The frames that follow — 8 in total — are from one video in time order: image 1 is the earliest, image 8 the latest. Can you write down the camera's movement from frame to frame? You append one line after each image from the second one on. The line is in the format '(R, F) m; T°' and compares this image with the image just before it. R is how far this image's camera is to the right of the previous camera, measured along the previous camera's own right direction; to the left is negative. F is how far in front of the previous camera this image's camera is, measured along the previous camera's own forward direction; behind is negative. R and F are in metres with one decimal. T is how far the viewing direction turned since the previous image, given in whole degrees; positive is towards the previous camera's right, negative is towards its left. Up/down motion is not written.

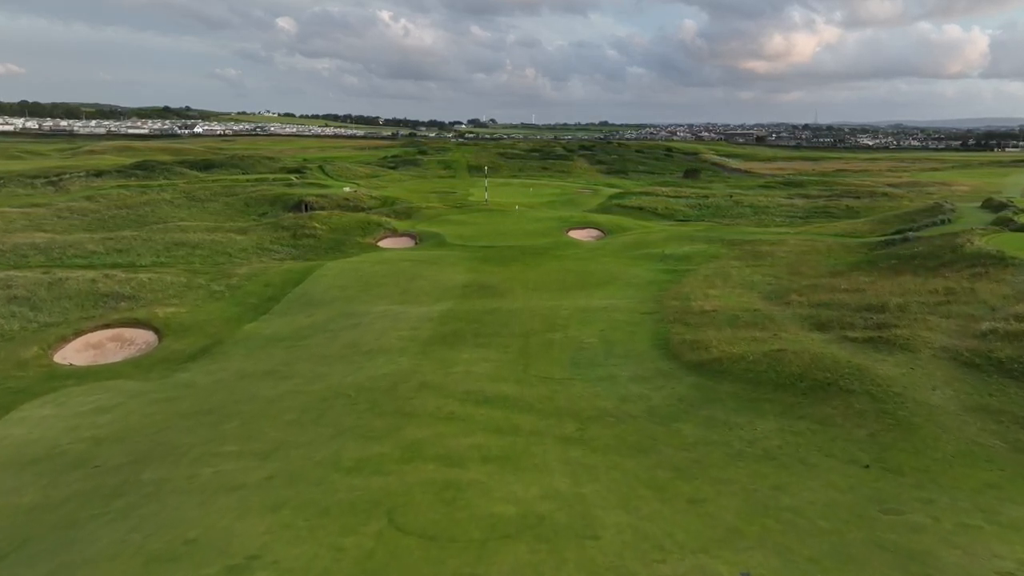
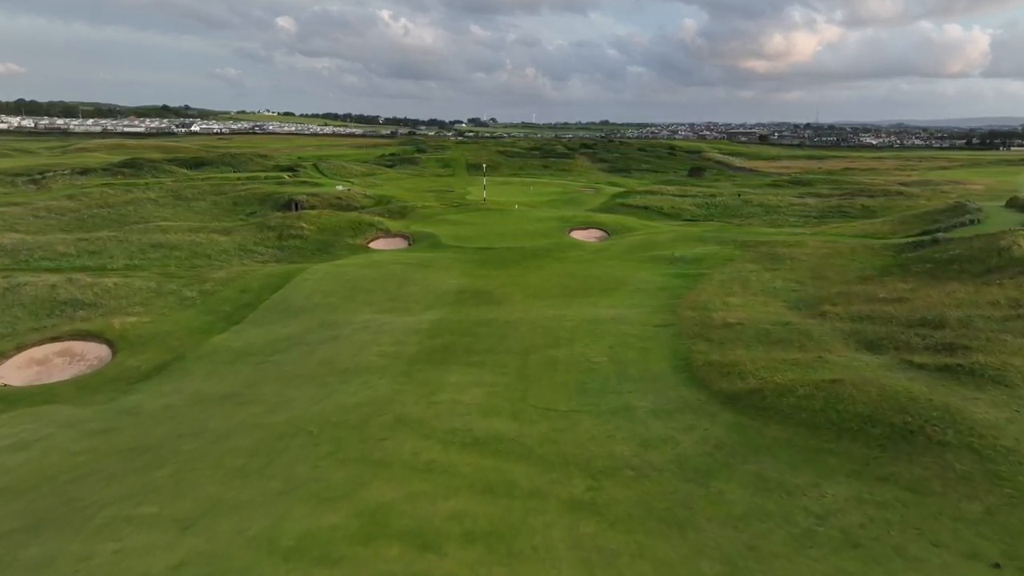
(+0.1, +2.5) m; 0°
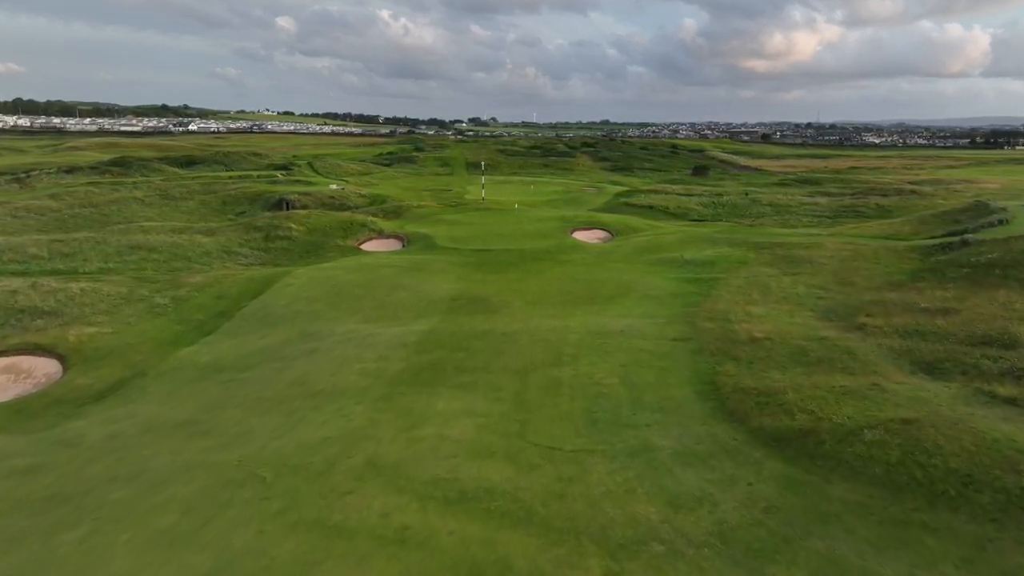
(0.0, +2.2) m; 0°
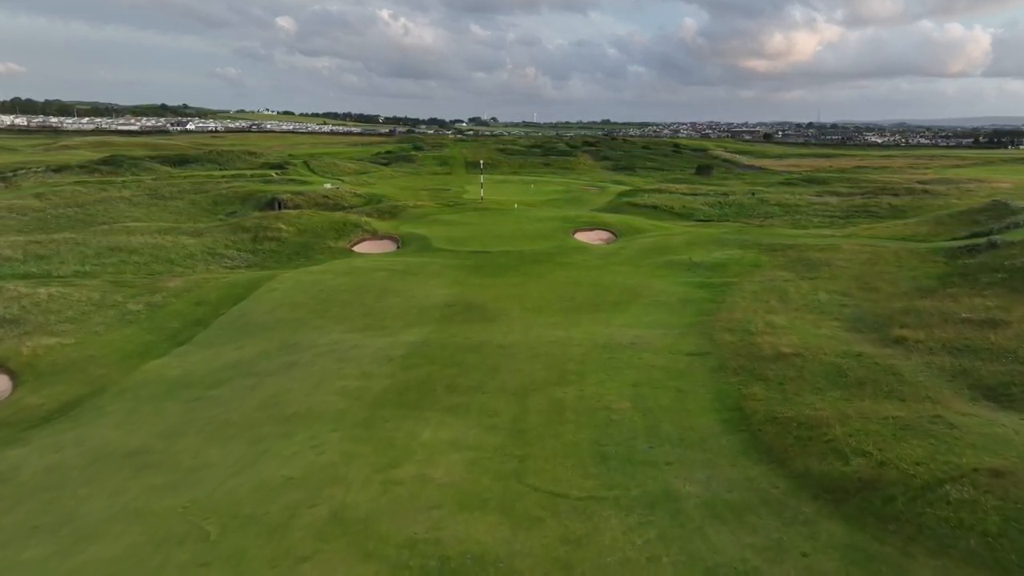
(0.0, +1.7) m; 0°
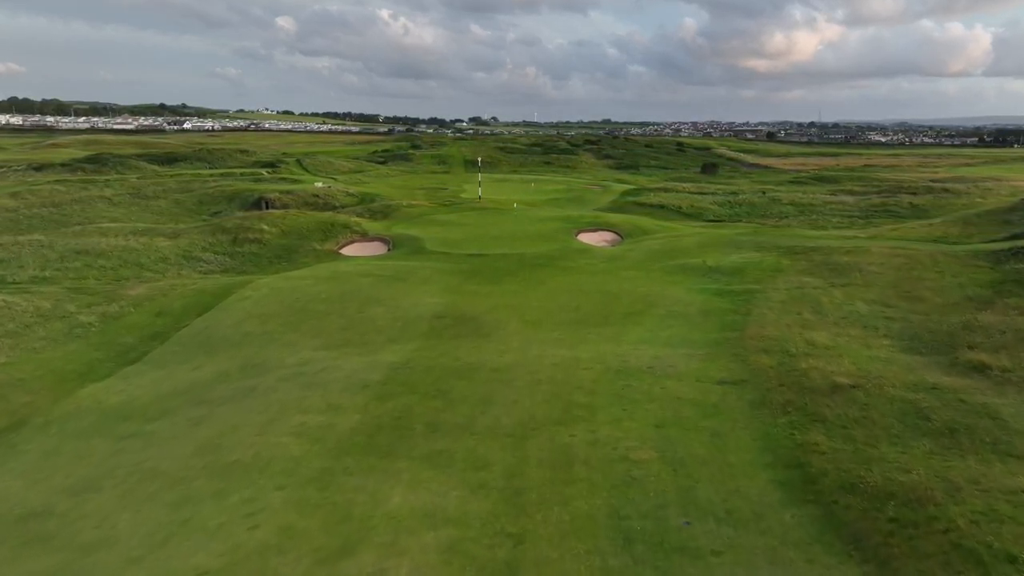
(+0.1, +2.6) m; 0°
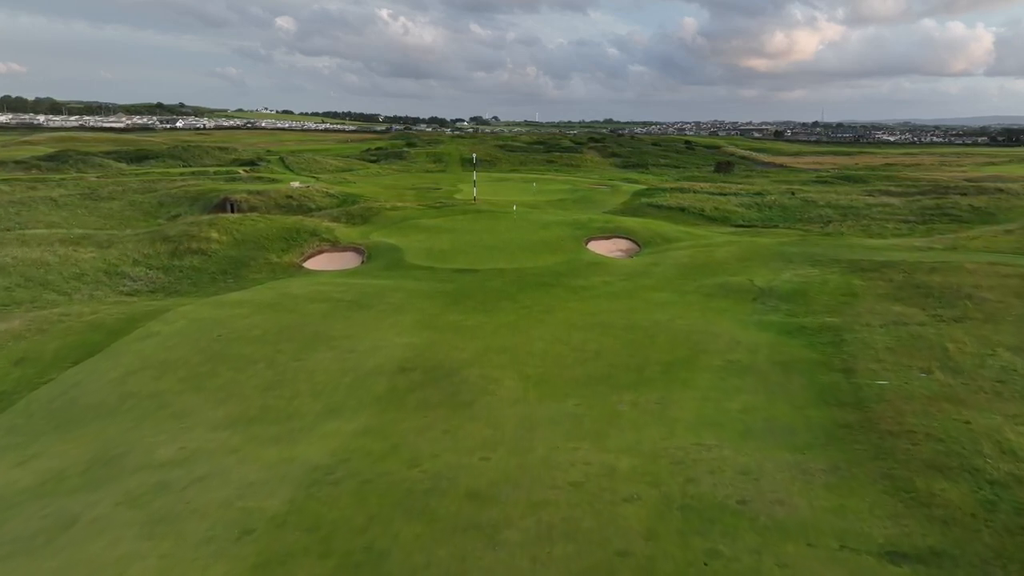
(+0.1, +6.1) m; 0°
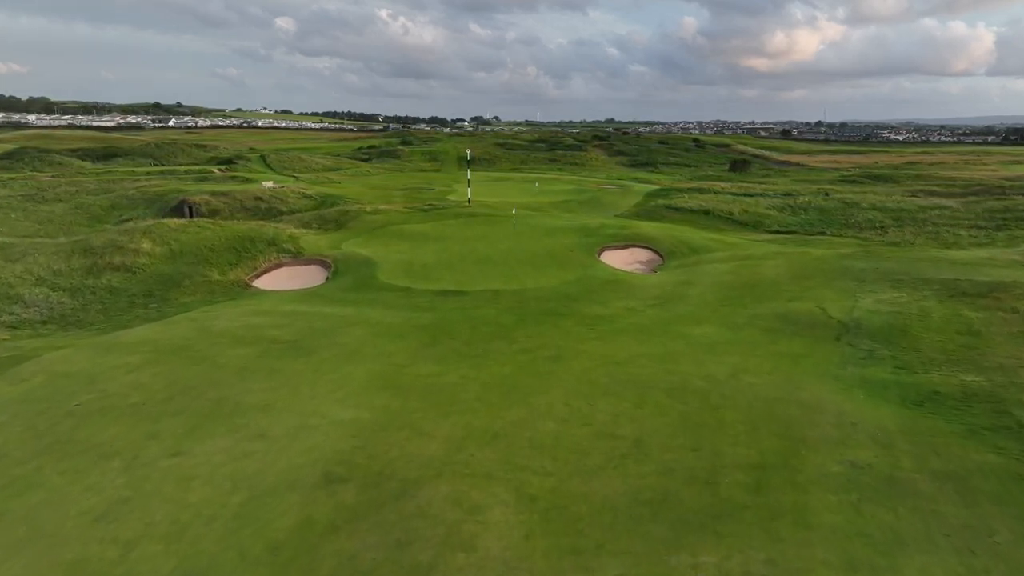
(+0.1, +5.7) m; 0°
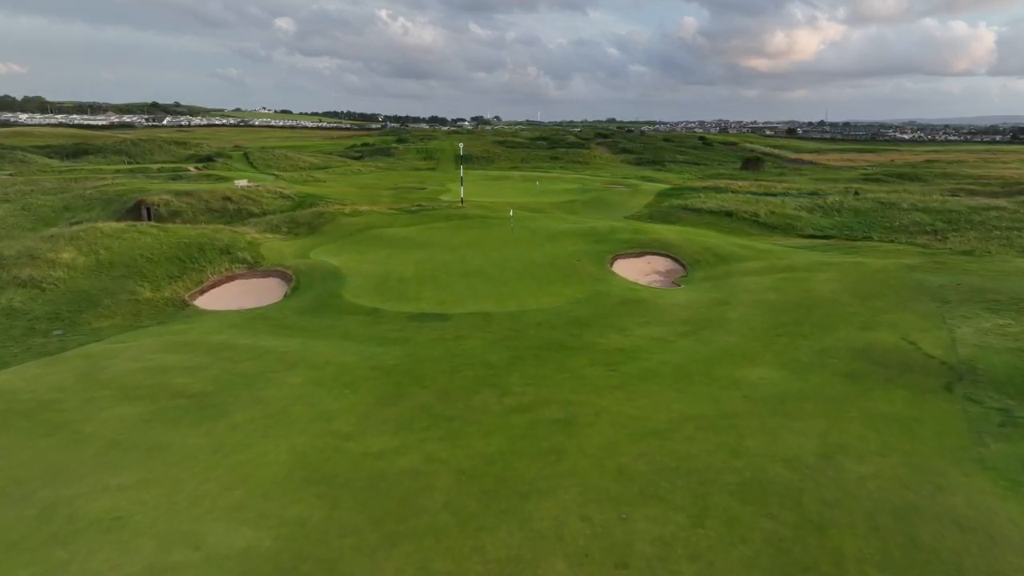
(+0.1, +4.4) m; 0°
